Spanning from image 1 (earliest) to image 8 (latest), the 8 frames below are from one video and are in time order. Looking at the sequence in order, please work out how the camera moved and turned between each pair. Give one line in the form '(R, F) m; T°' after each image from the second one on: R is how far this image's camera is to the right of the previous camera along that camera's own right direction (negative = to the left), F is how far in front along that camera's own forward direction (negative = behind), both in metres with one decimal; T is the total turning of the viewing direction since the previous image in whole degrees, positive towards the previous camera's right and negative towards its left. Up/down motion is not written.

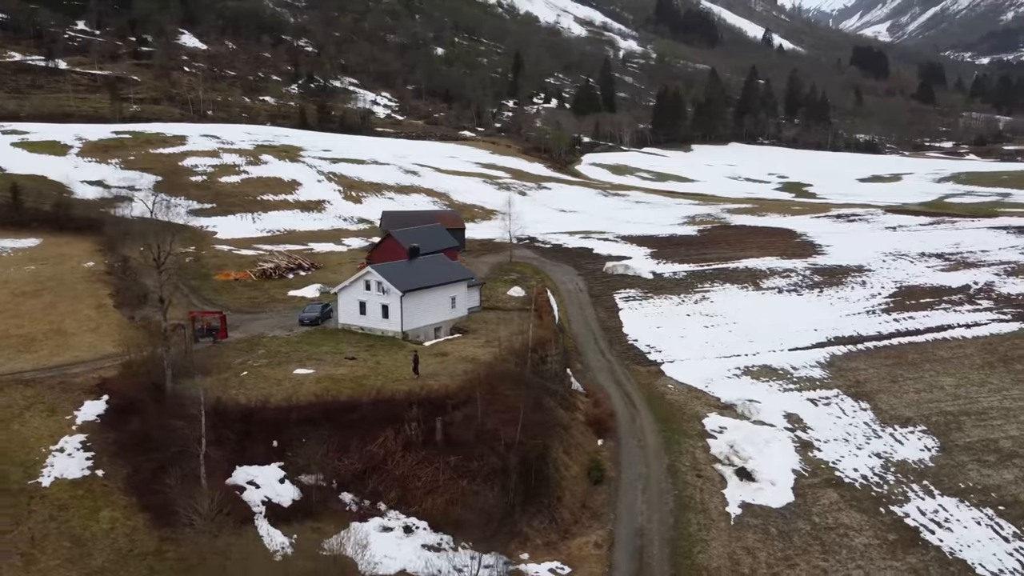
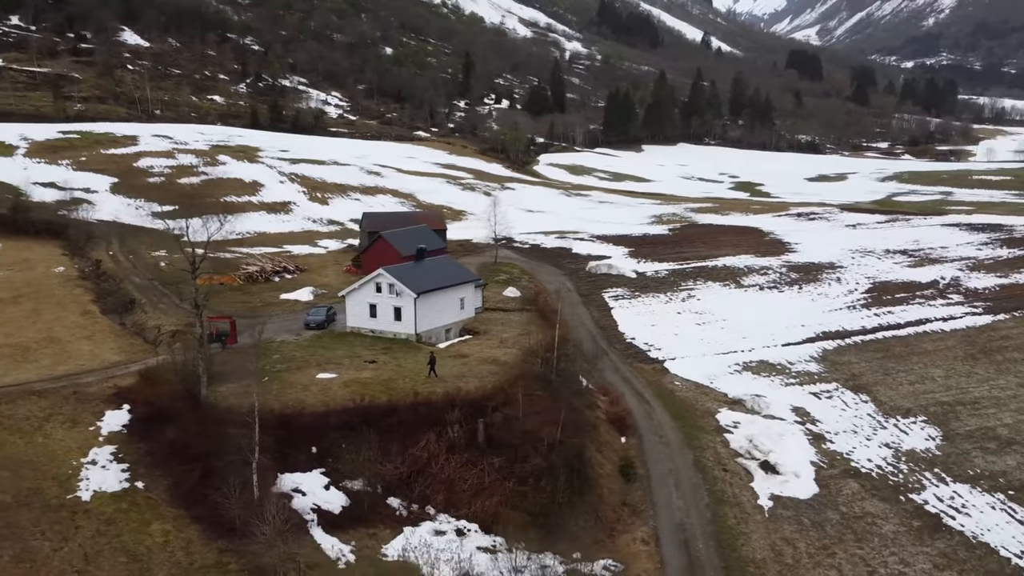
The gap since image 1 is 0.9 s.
(-2.6, +0.1) m; +4°
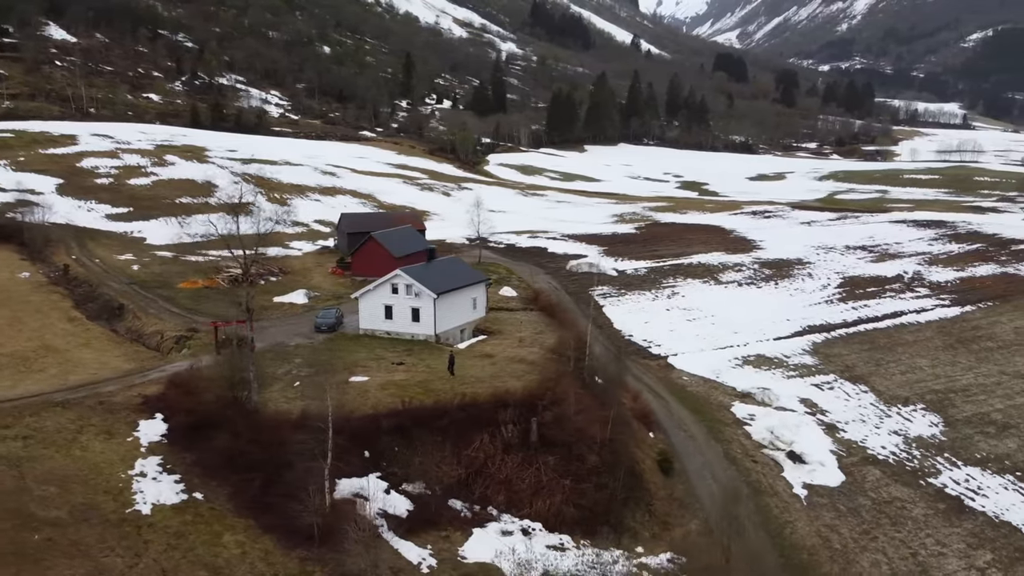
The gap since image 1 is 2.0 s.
(-3.2, +0.1) m; +5°
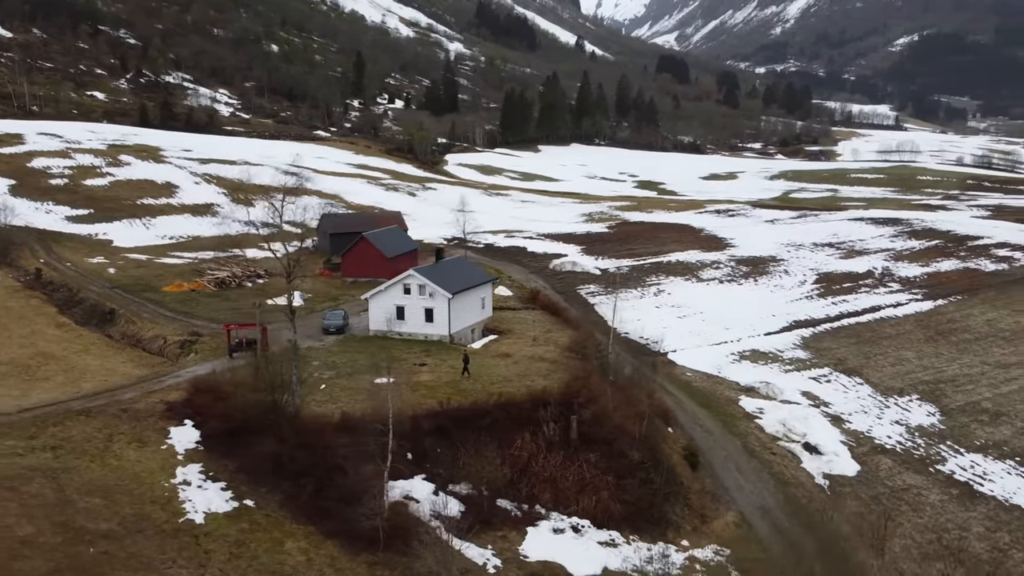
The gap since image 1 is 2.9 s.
(-2.5, +0.1) m; +4°
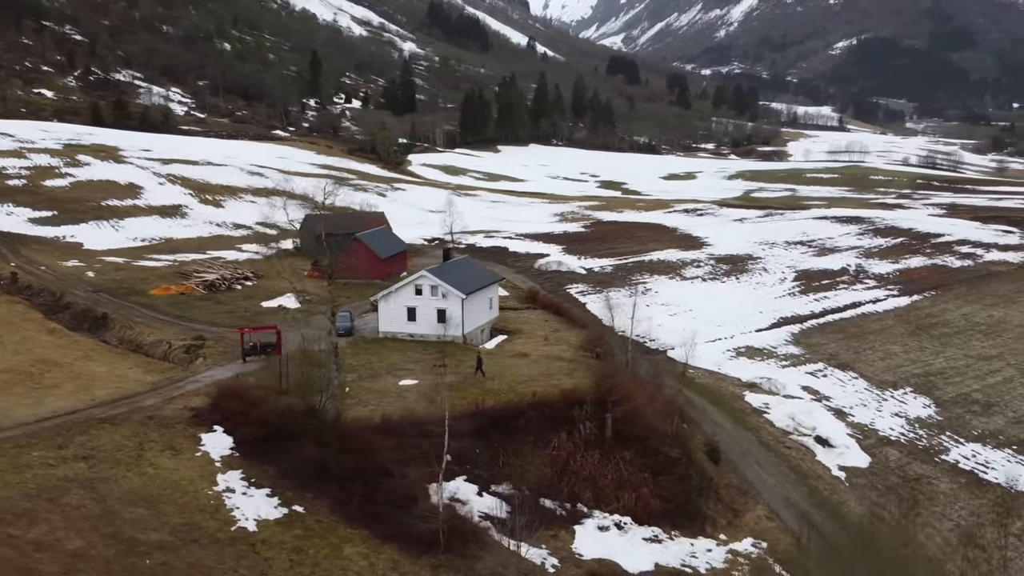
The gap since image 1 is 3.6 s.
(-2.2, +0.1) m; +4°
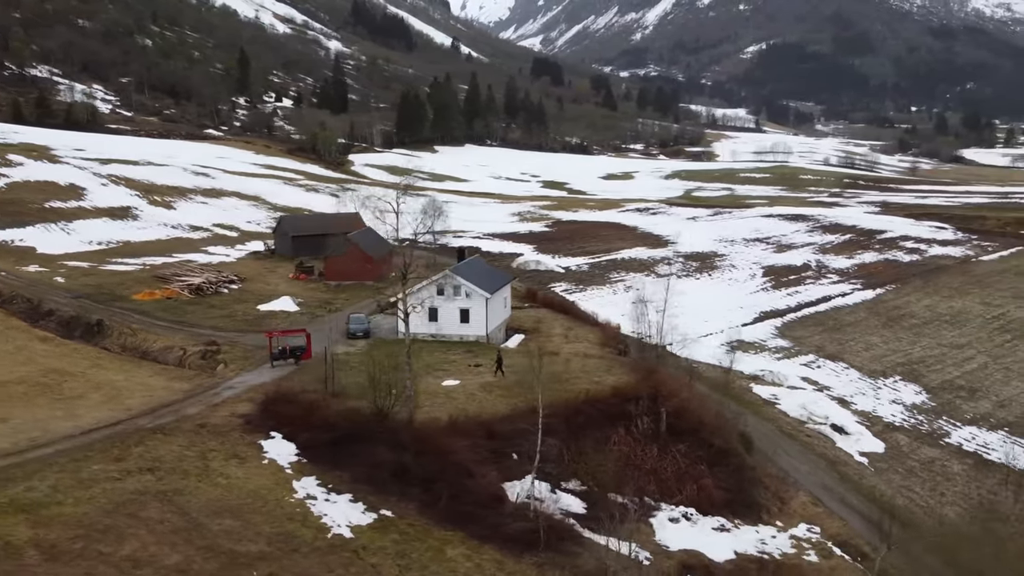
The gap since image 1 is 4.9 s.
(-3.6, +0.2) m; +6°
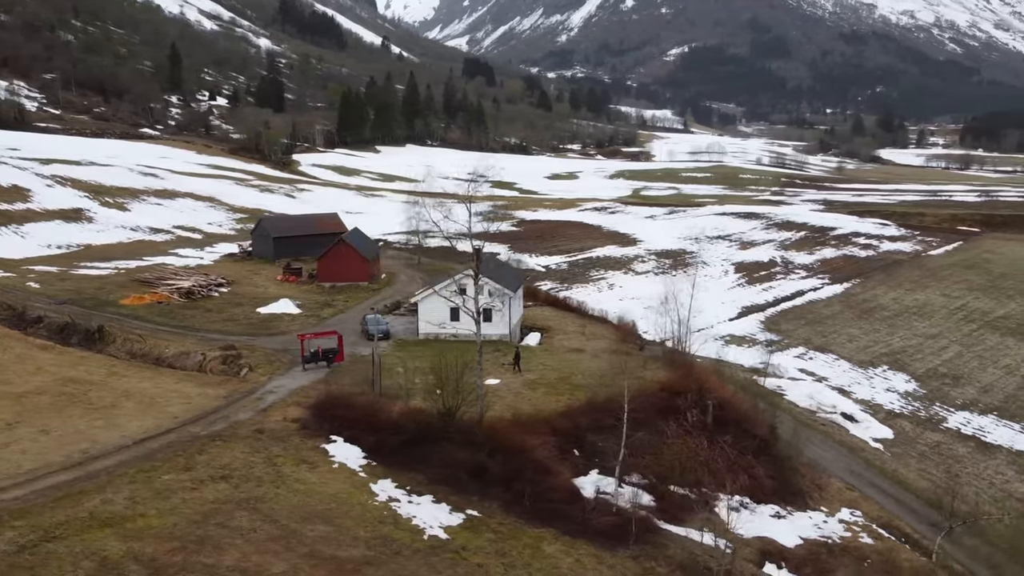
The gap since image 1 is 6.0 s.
(-3.3, +0.1) m; +5°
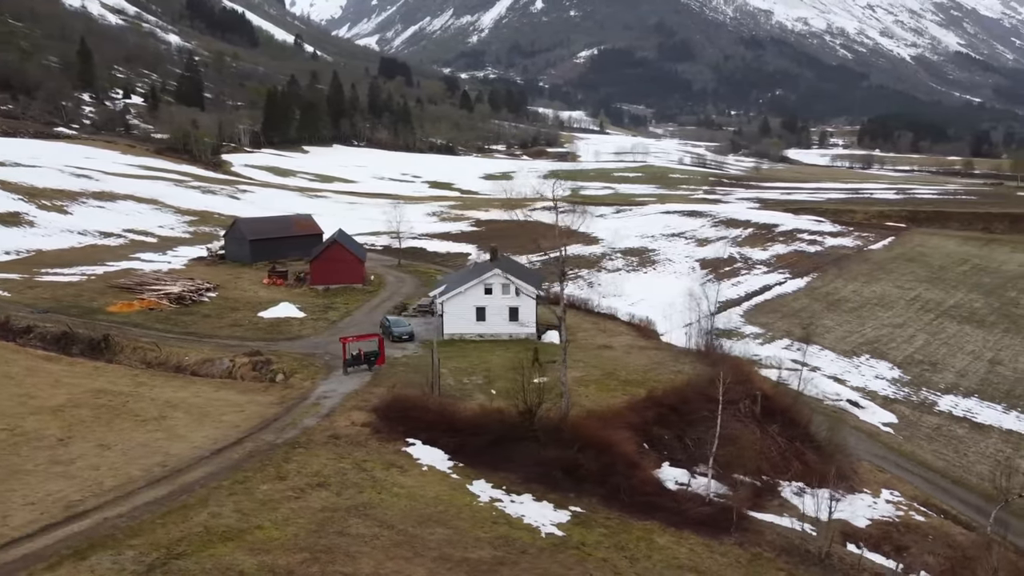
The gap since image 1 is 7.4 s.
(-3.9, +0.2) m; +6°
